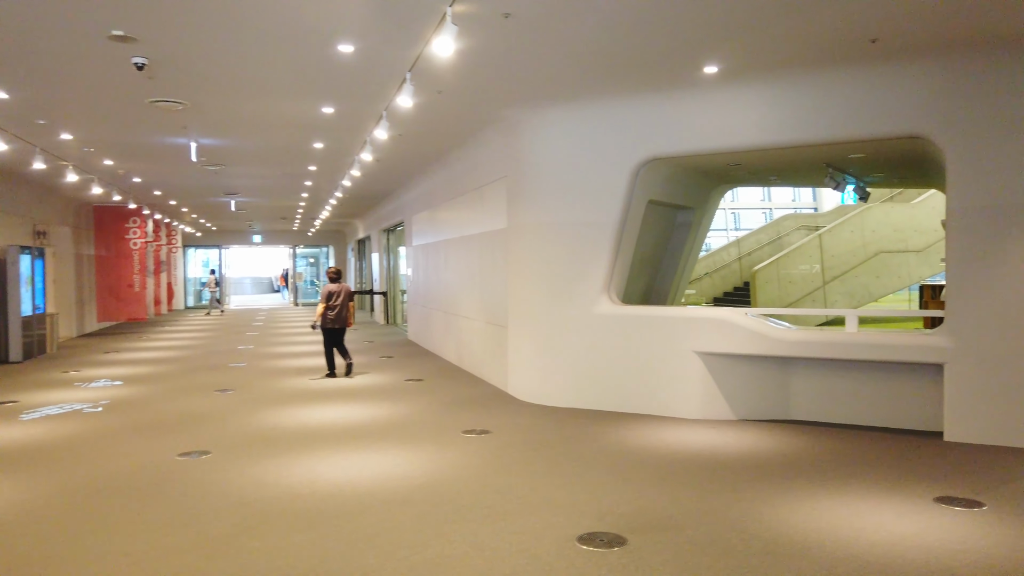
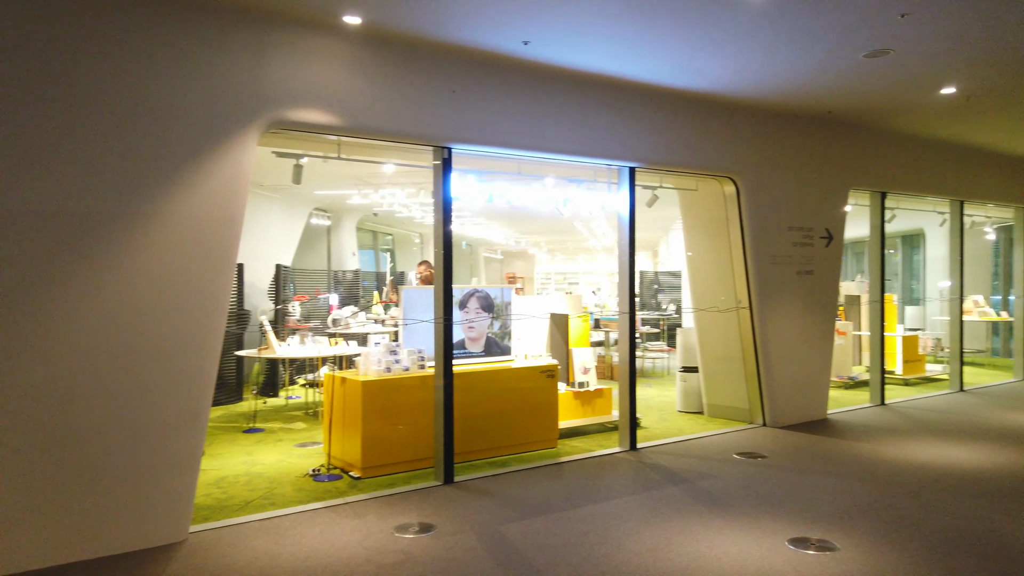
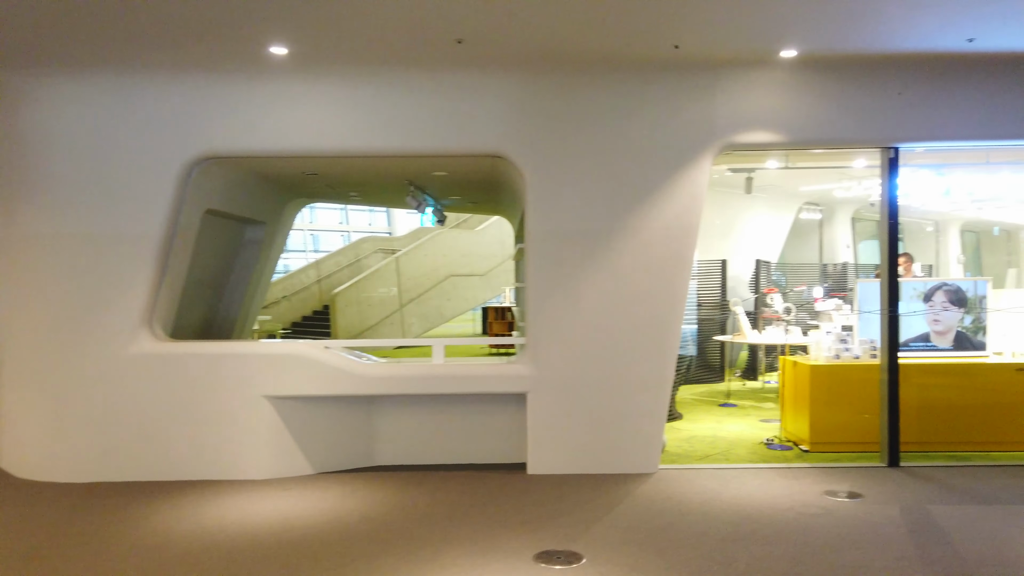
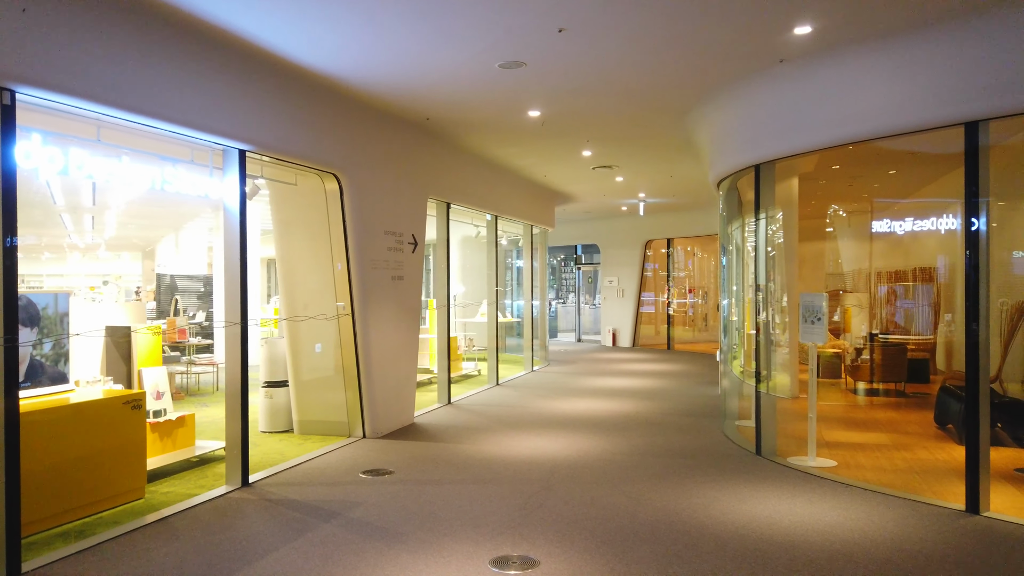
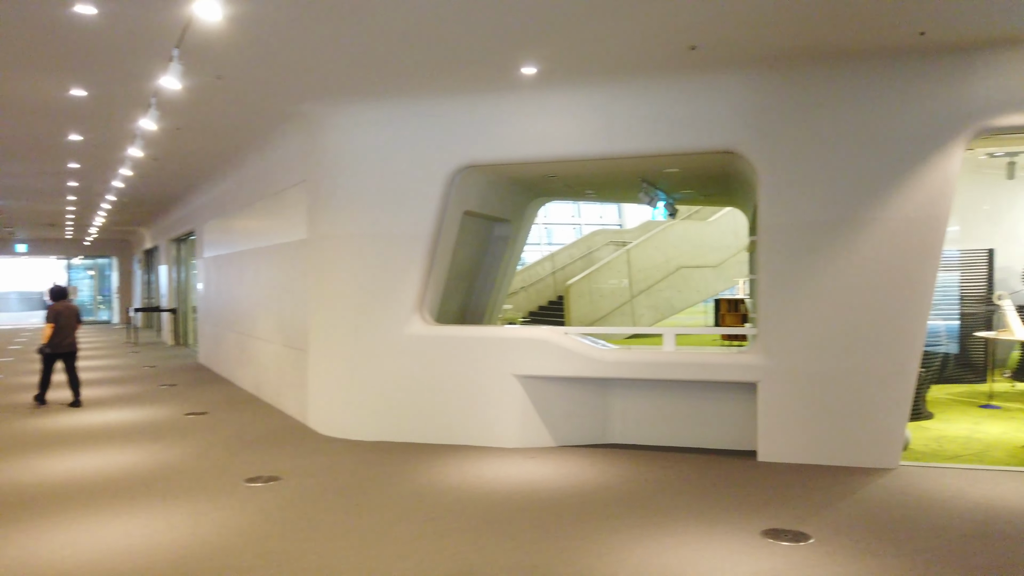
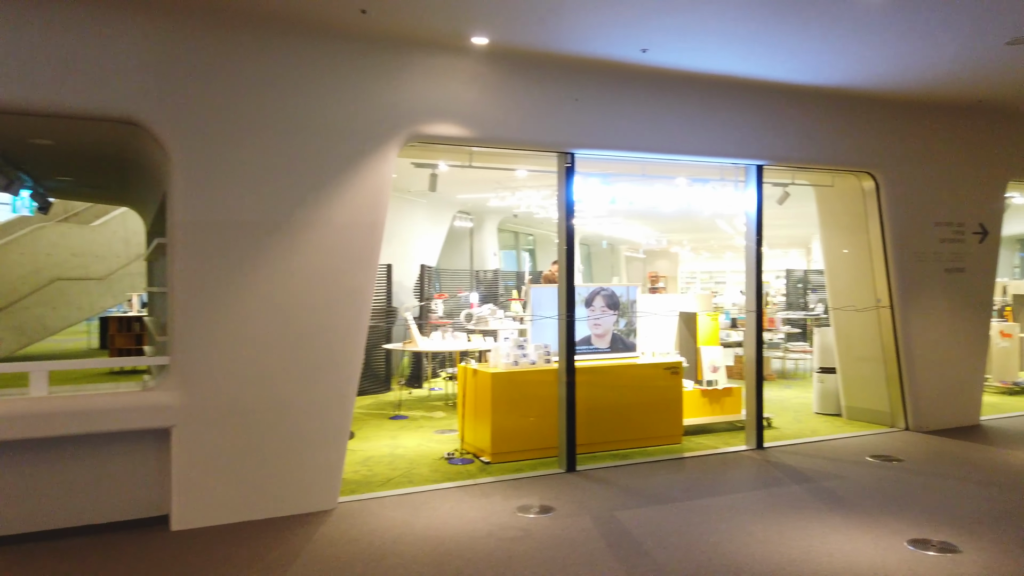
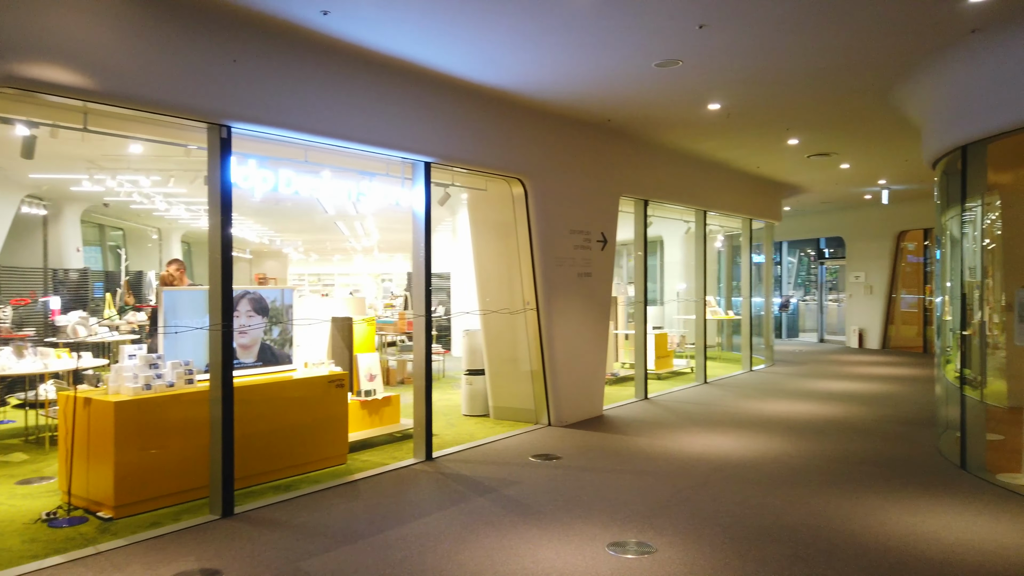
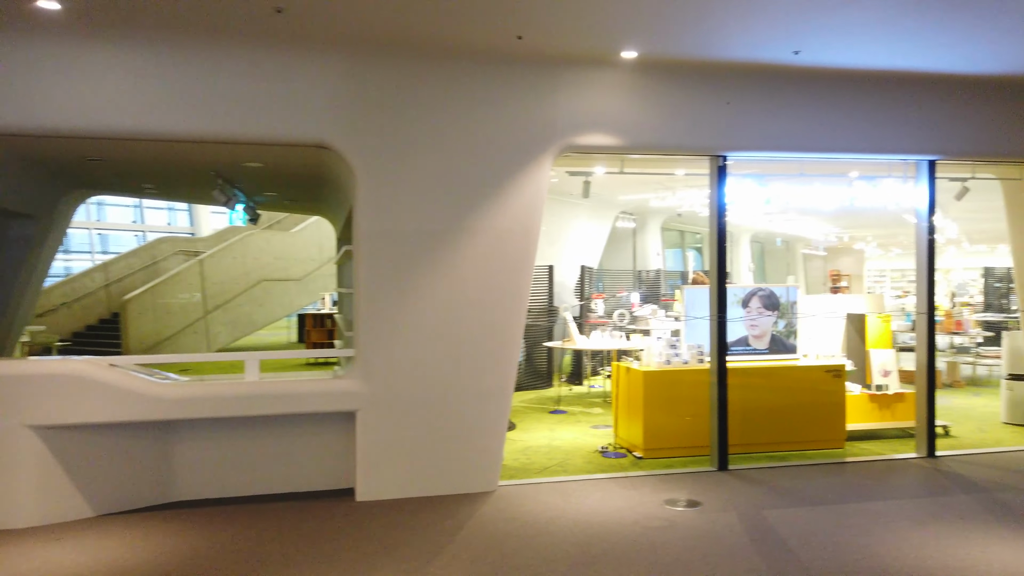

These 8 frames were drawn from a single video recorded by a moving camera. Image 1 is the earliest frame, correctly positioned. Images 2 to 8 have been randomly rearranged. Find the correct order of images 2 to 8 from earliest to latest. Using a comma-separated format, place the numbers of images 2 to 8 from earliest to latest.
5, 3, 8, 6, 2, 7, 4
